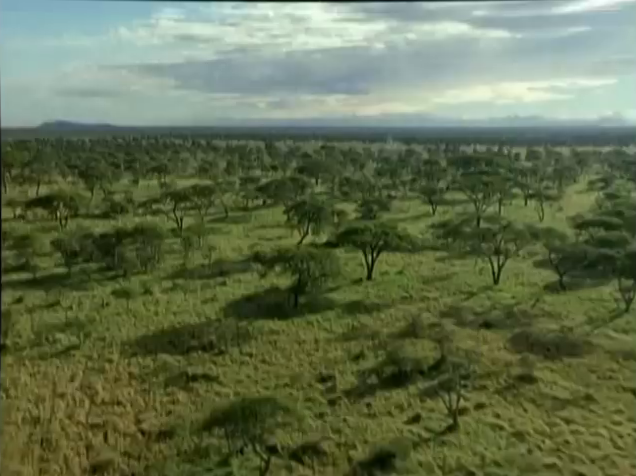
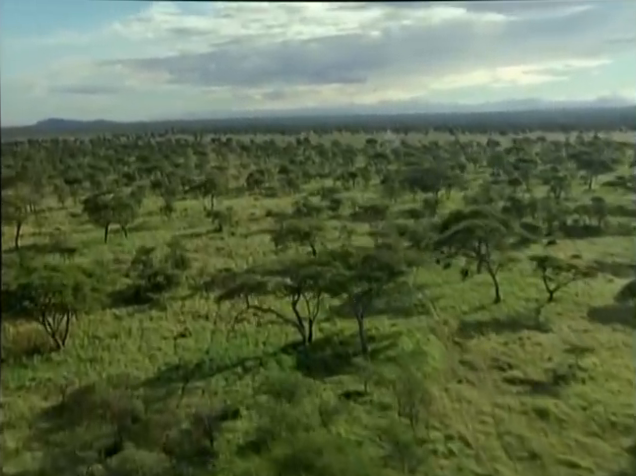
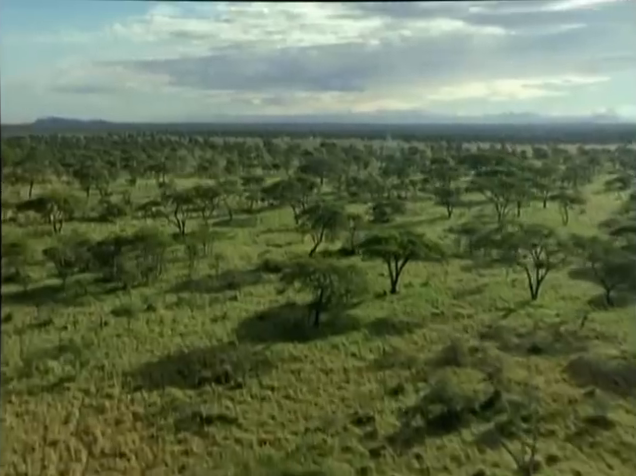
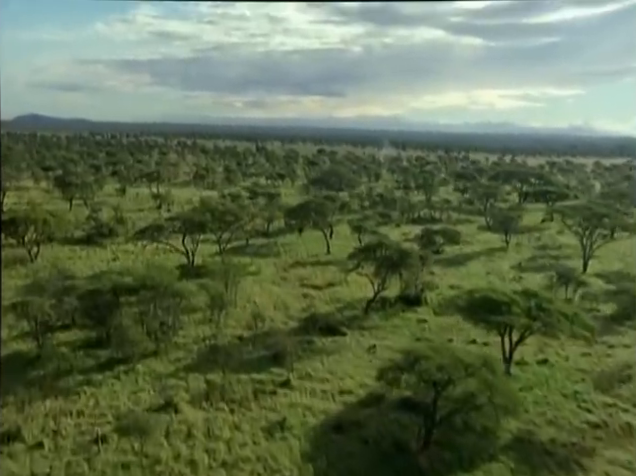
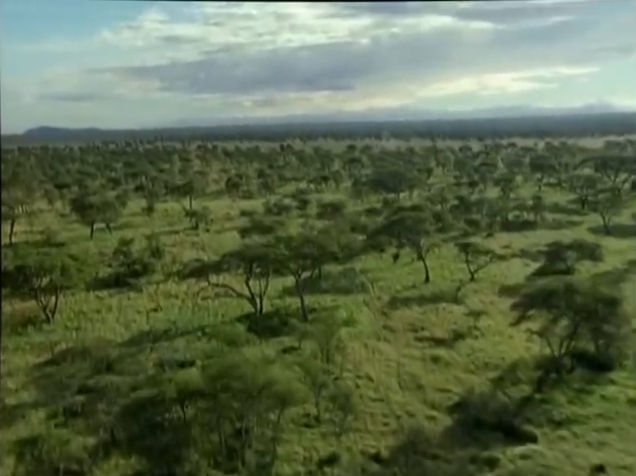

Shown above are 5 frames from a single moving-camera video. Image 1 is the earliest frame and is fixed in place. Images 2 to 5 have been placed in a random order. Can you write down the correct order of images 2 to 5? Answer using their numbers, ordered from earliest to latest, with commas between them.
3, 4, 5, 2
